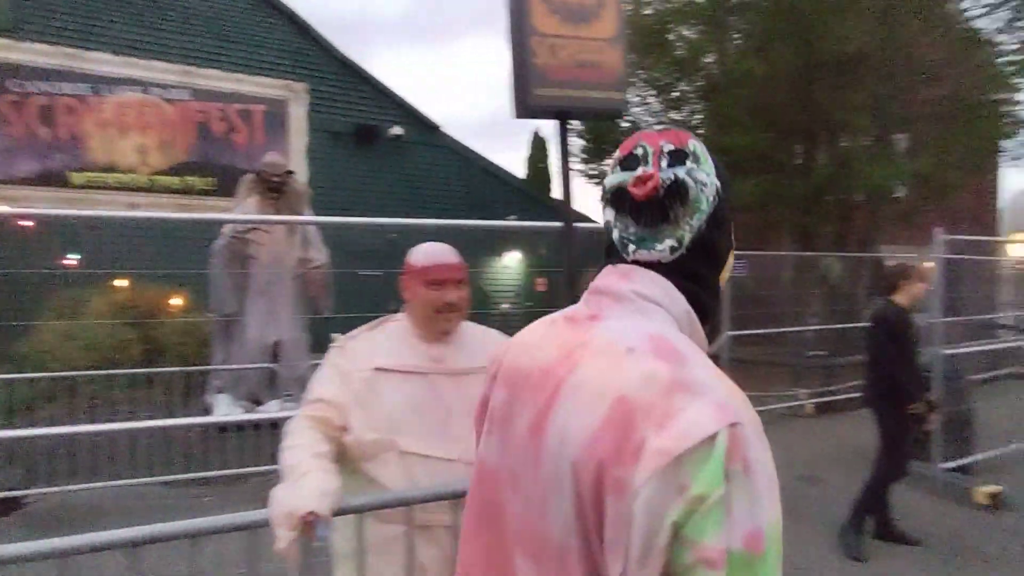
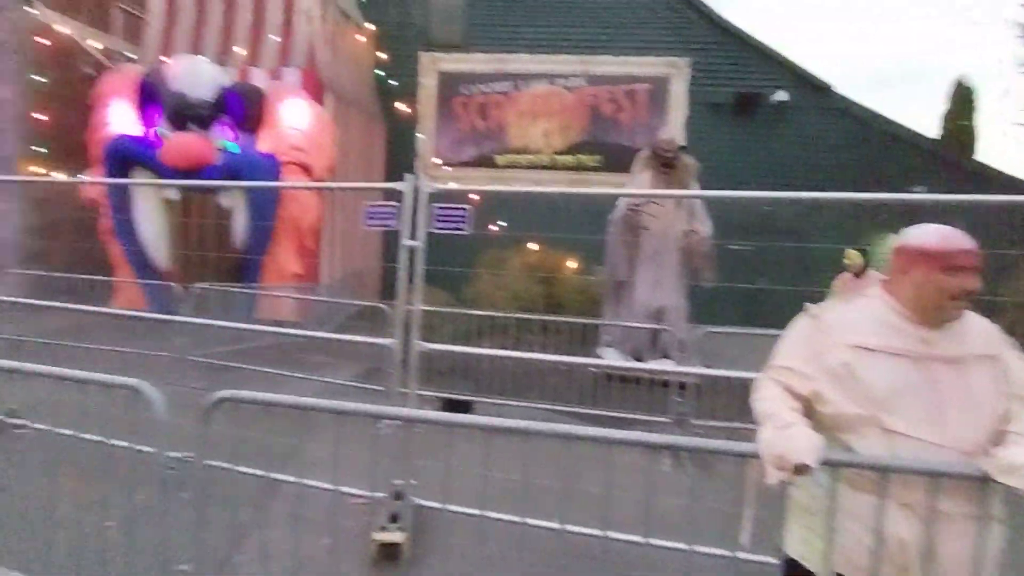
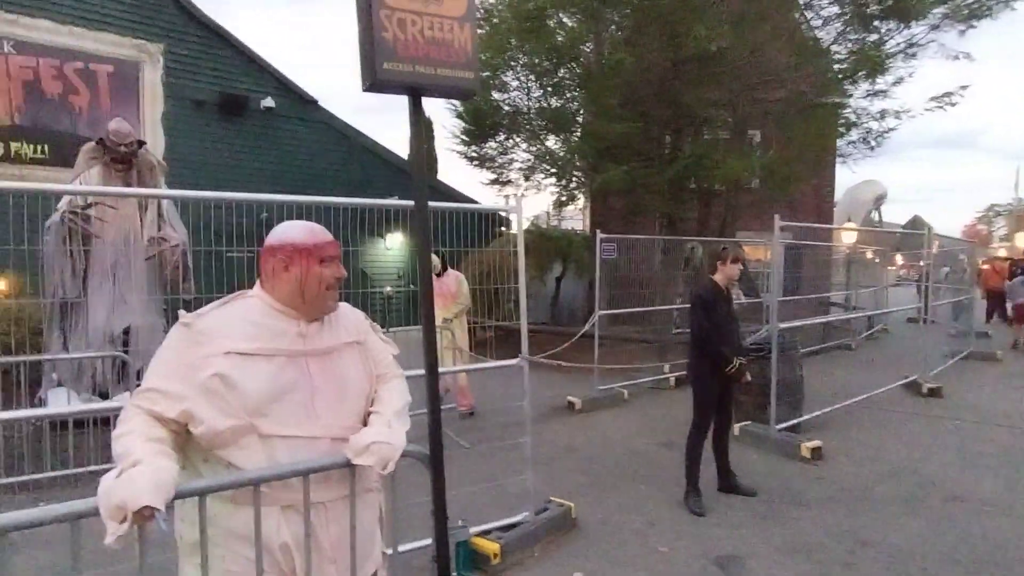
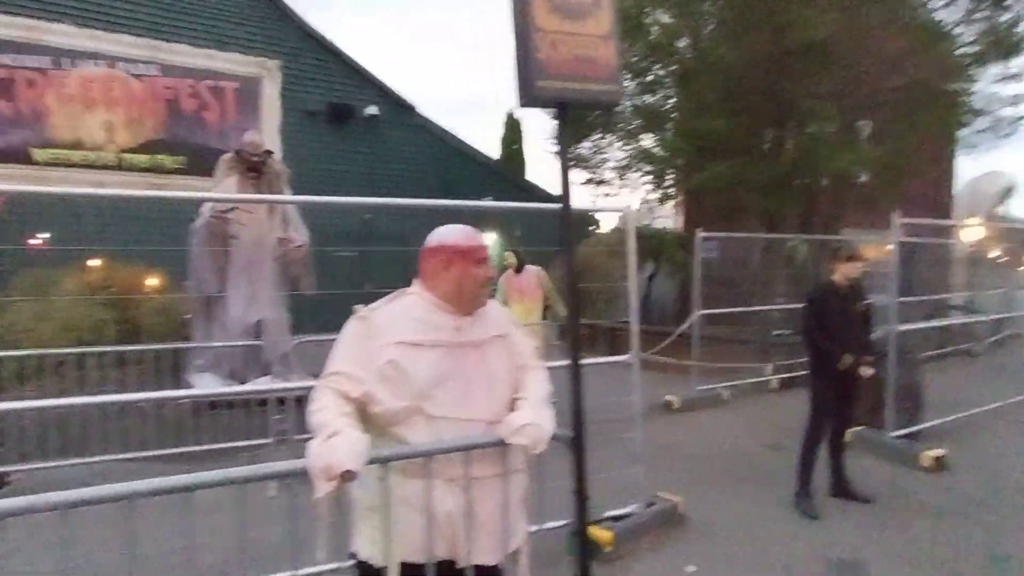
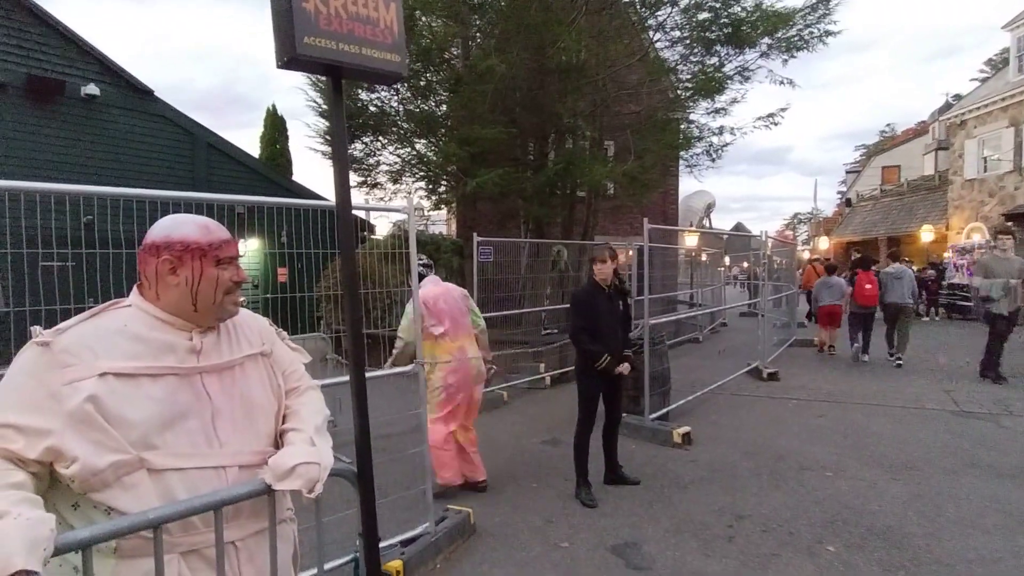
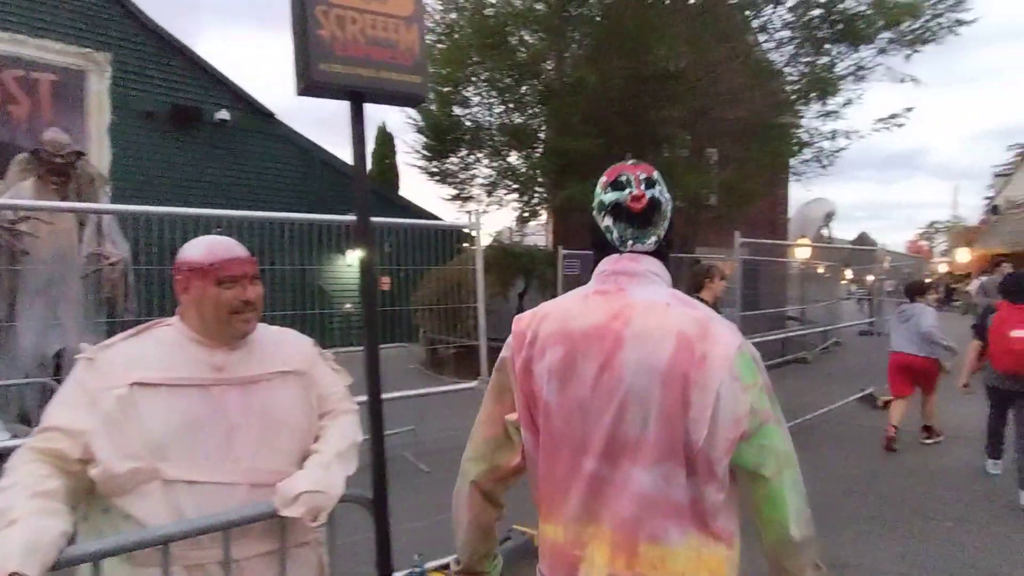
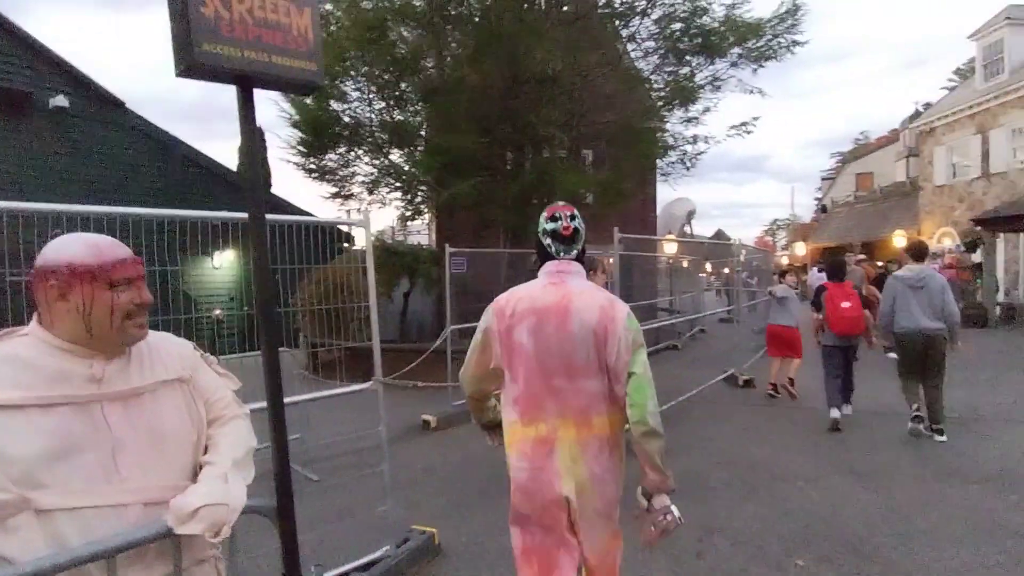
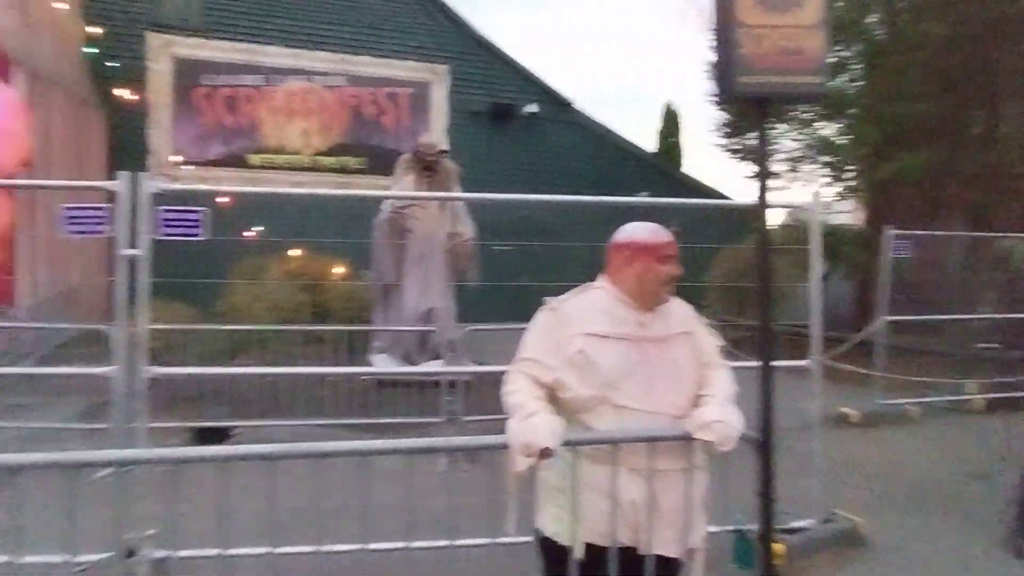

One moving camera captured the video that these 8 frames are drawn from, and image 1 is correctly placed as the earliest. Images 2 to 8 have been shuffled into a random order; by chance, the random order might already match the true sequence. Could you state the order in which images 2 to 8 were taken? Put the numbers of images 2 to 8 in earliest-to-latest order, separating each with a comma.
6, 7, 5, 3, 4, 8, 2
